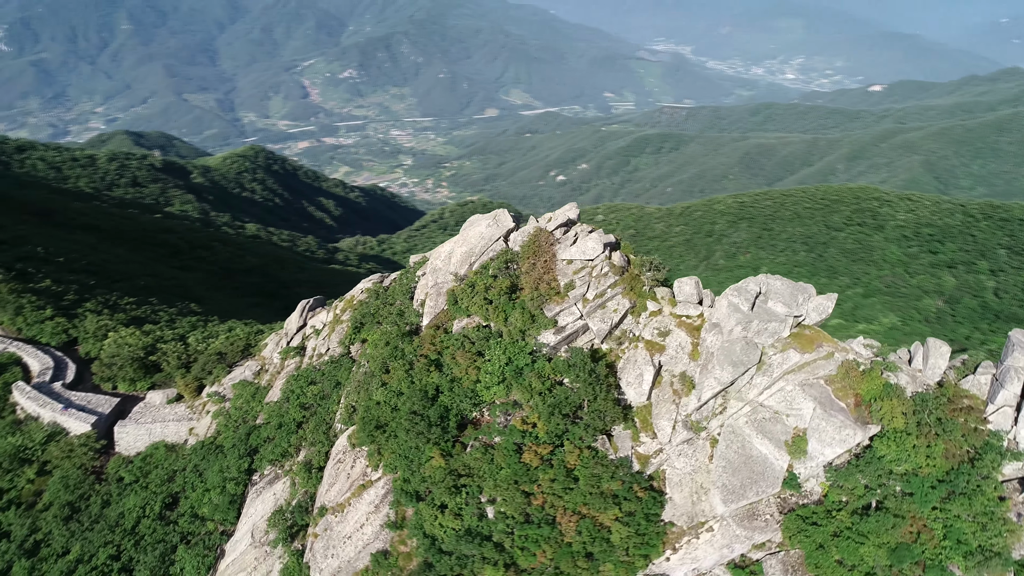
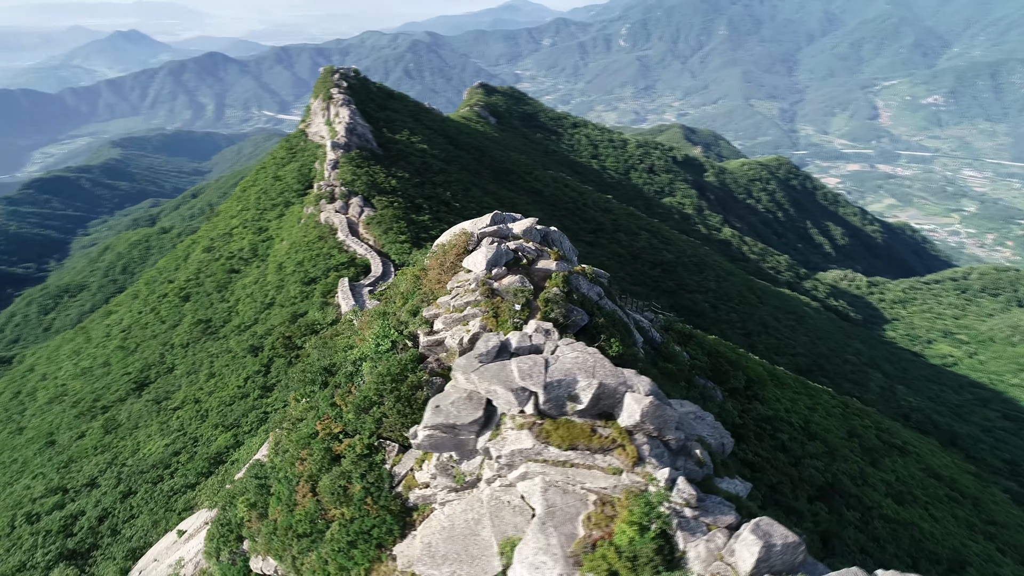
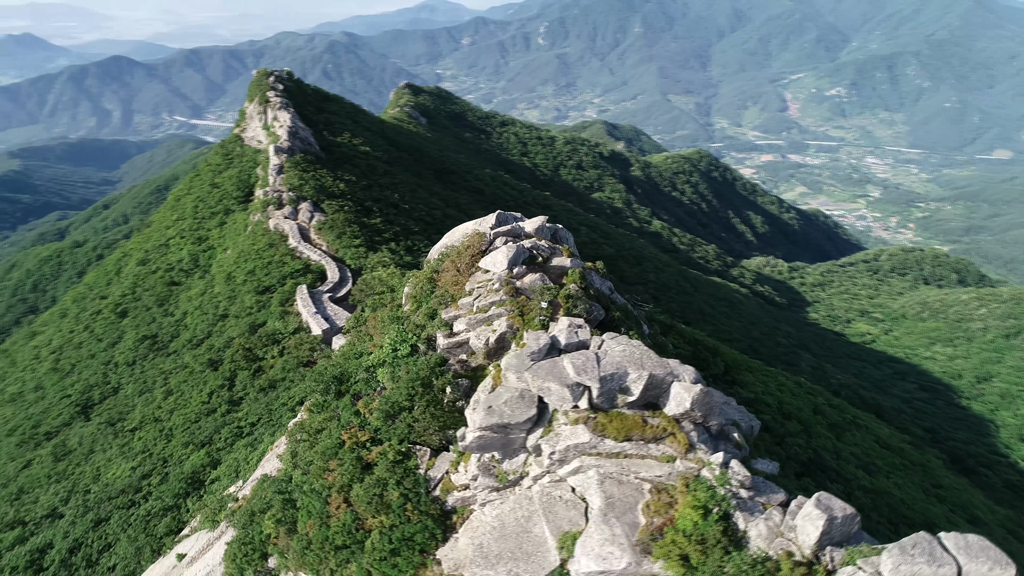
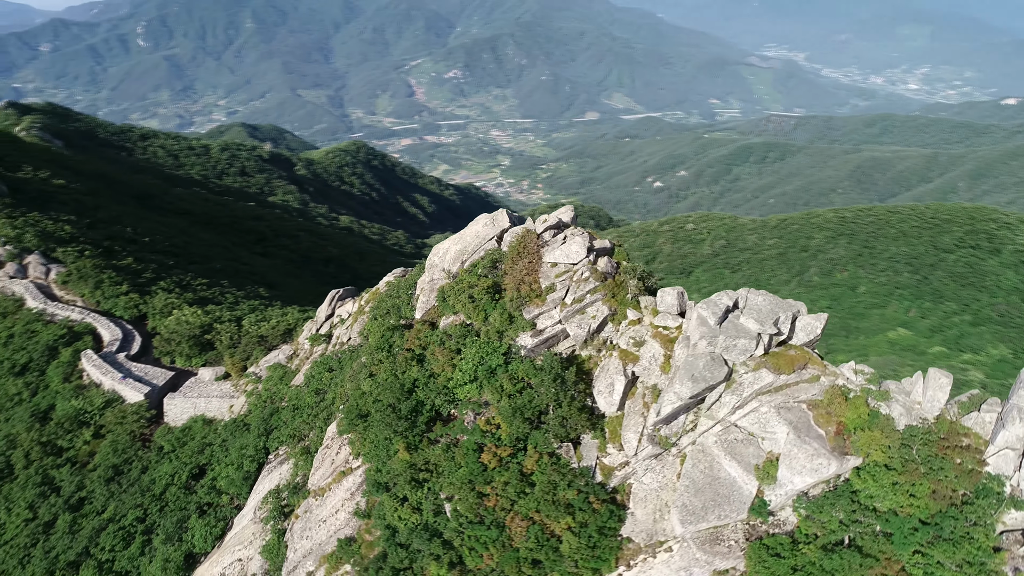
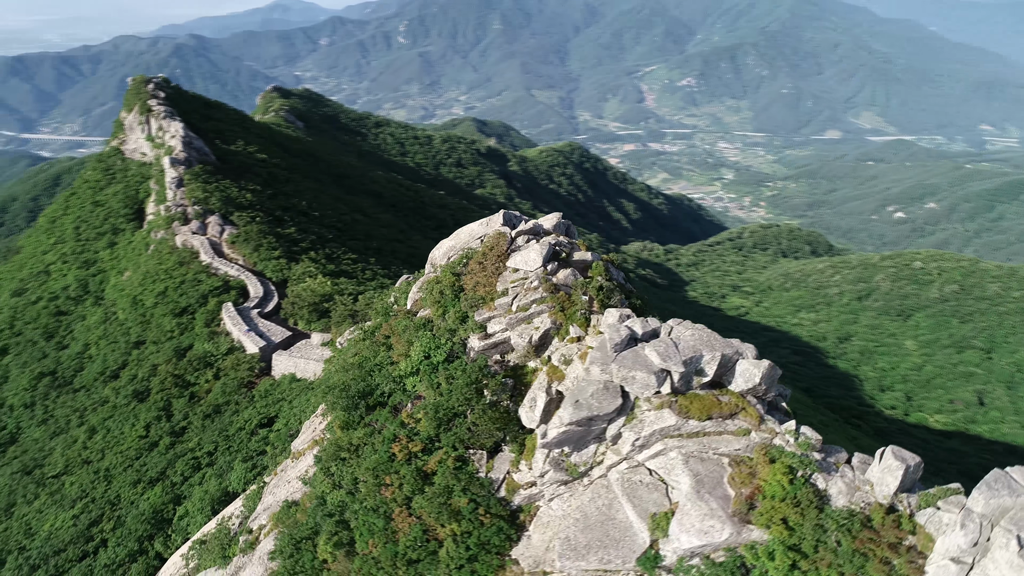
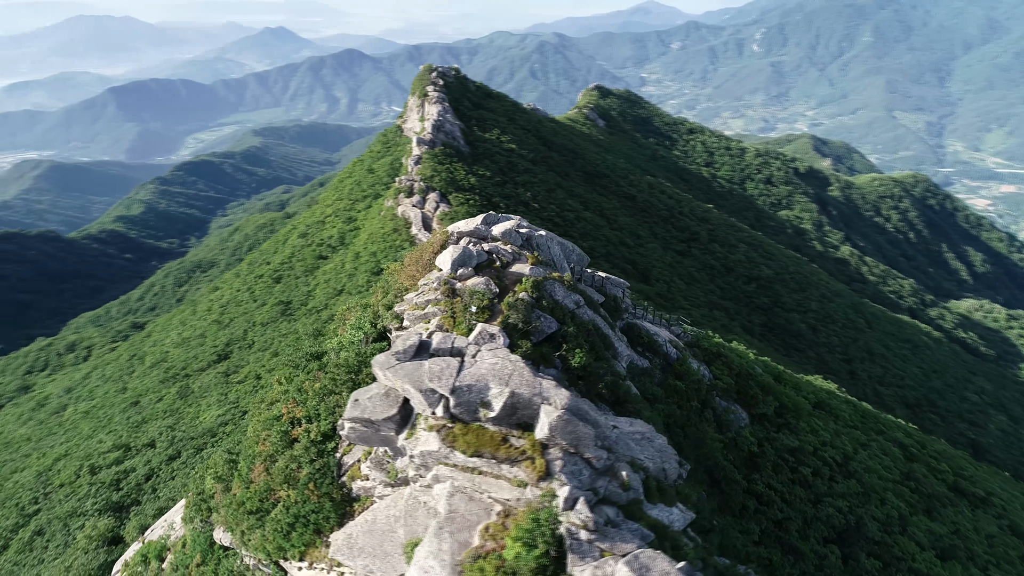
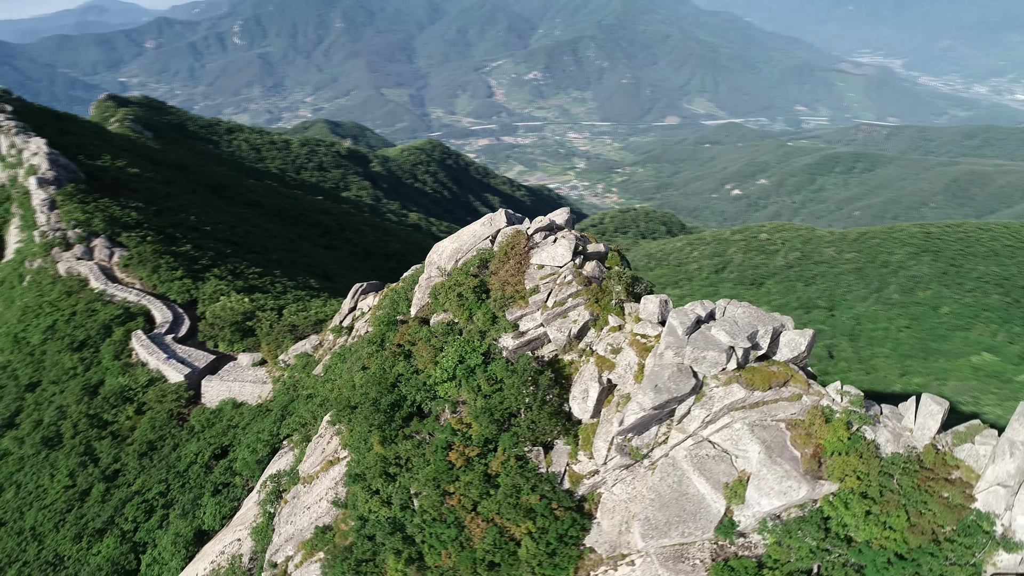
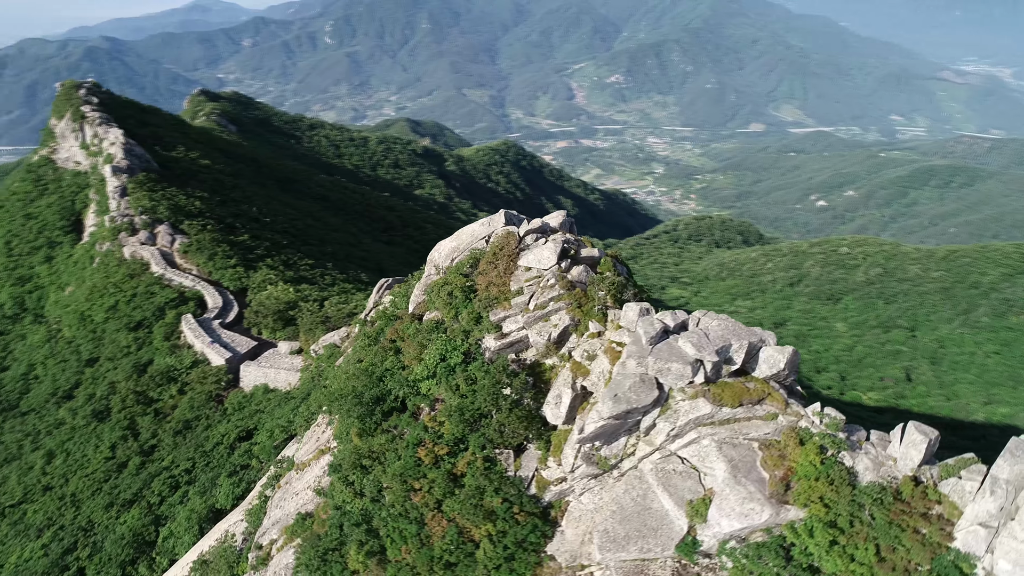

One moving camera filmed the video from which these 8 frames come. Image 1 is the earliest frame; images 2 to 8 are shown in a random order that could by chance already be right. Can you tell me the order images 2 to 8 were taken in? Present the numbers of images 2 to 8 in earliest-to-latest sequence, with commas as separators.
4, 7, 8, 5, 3, 2, 6
